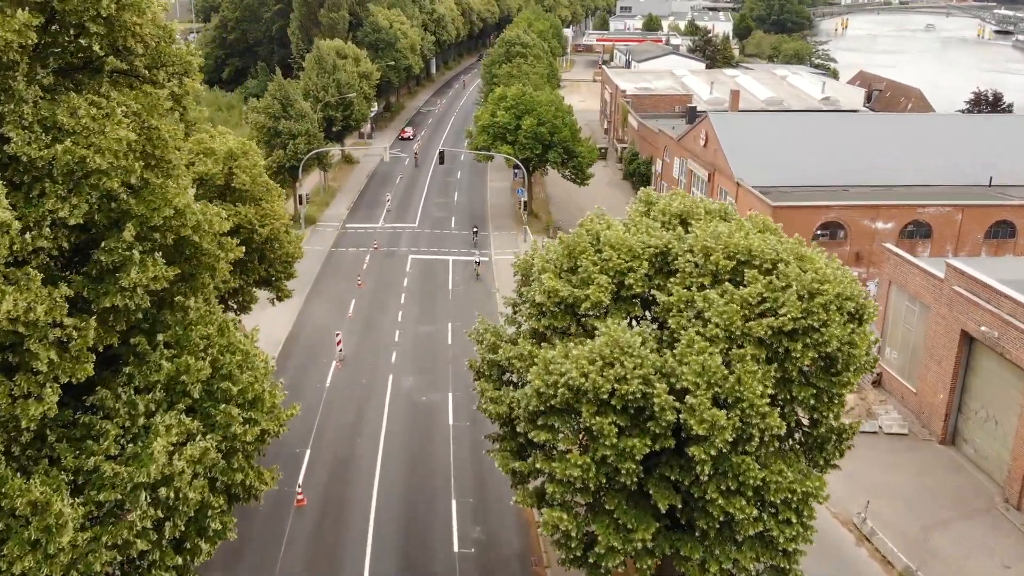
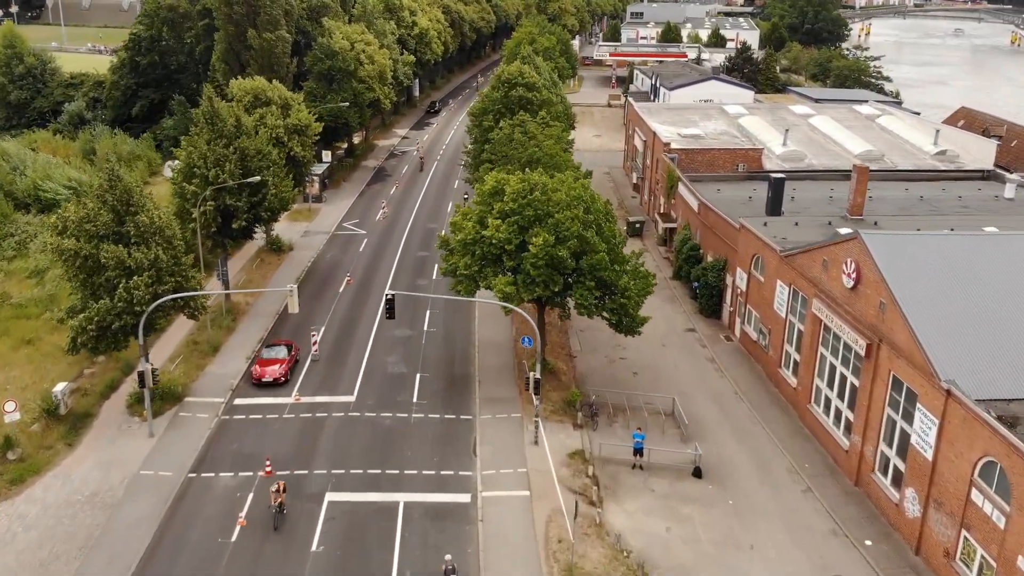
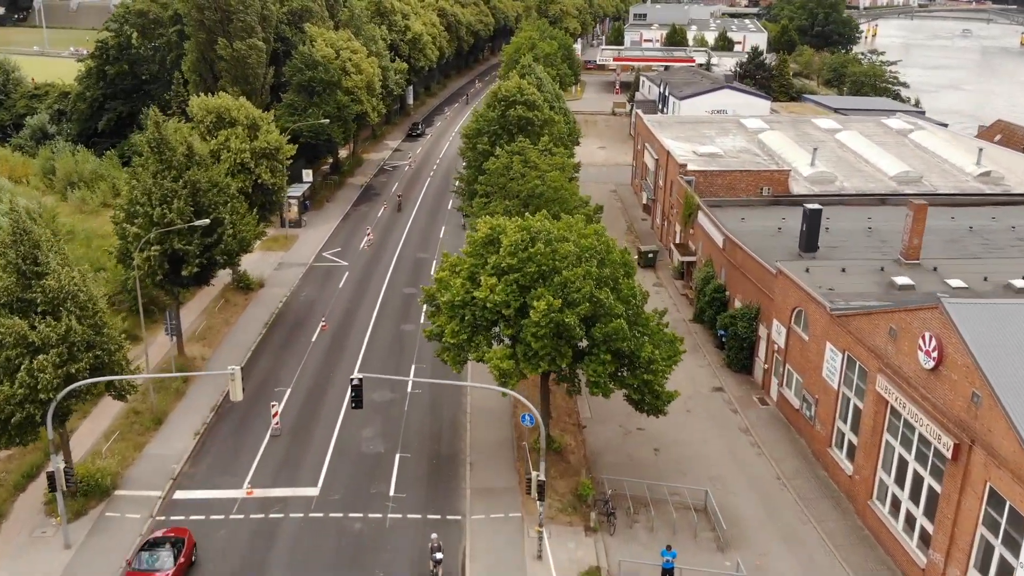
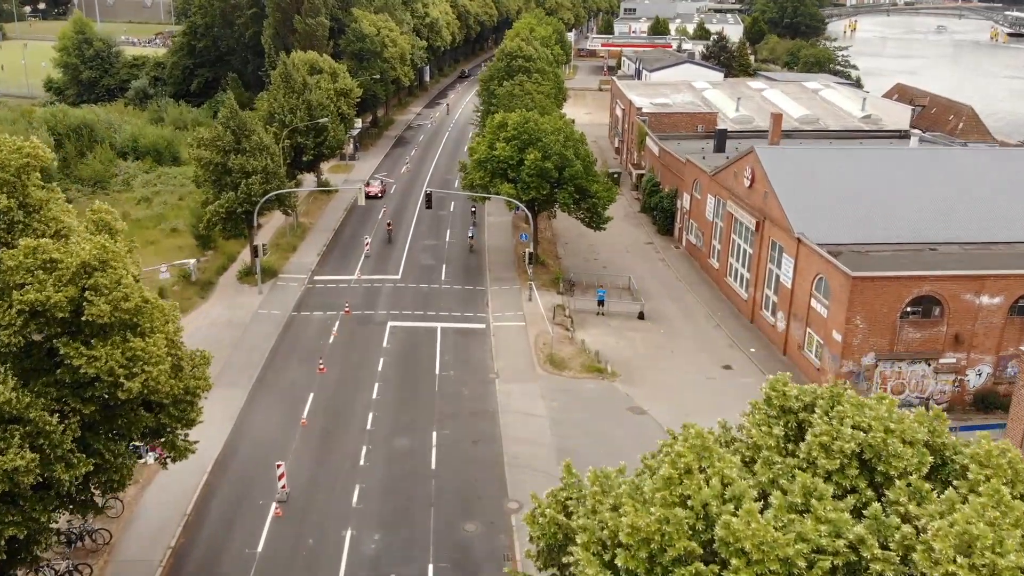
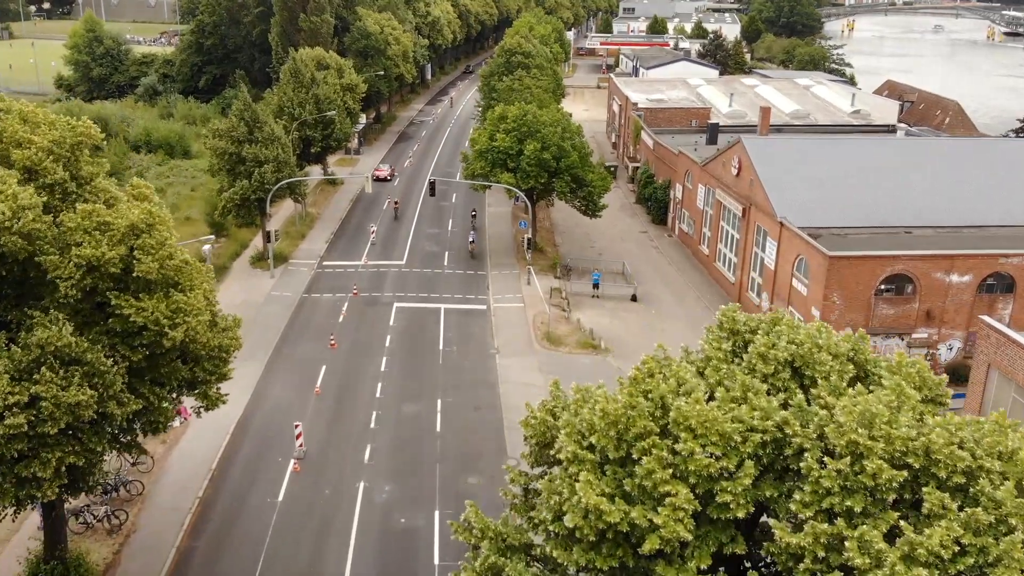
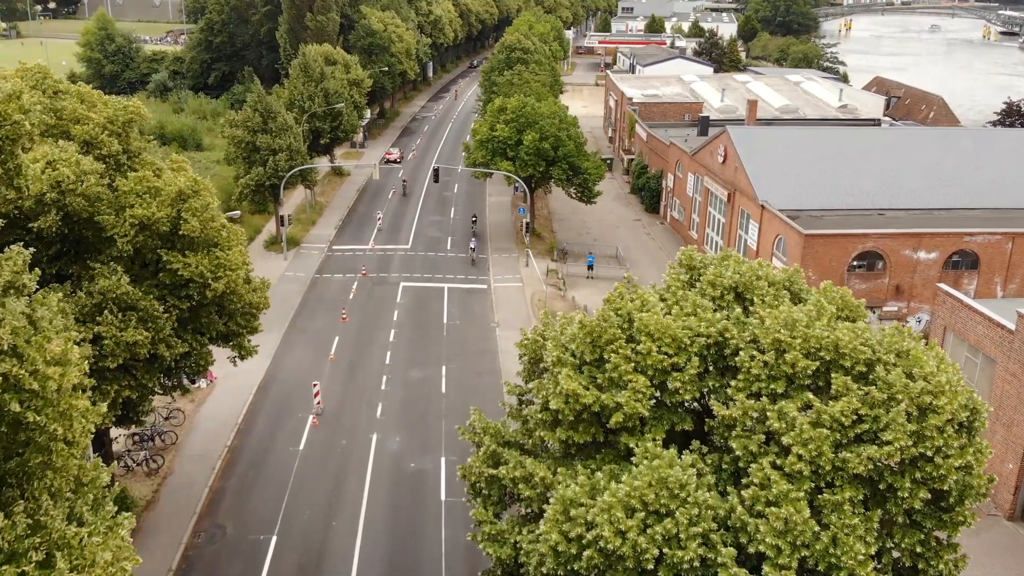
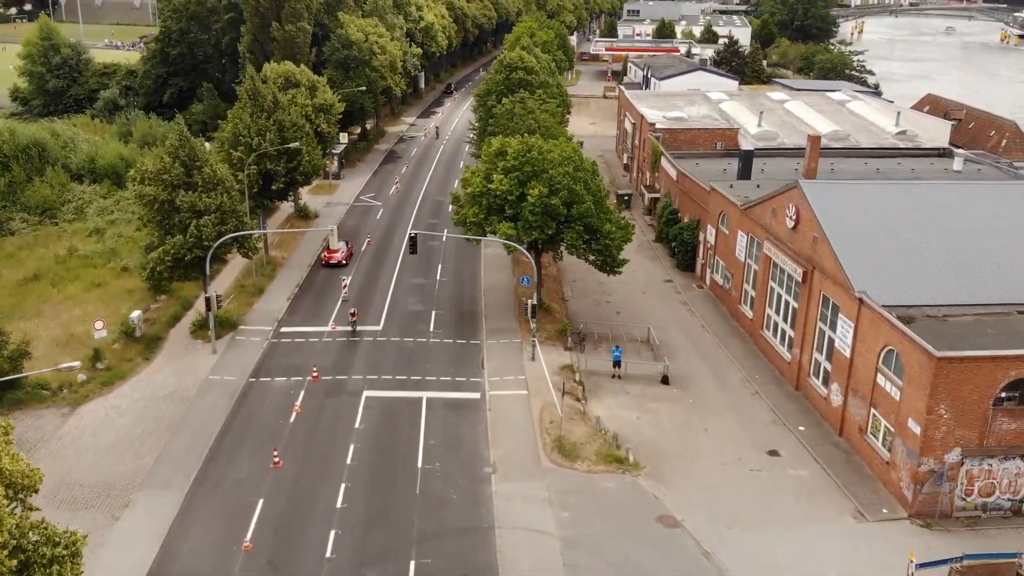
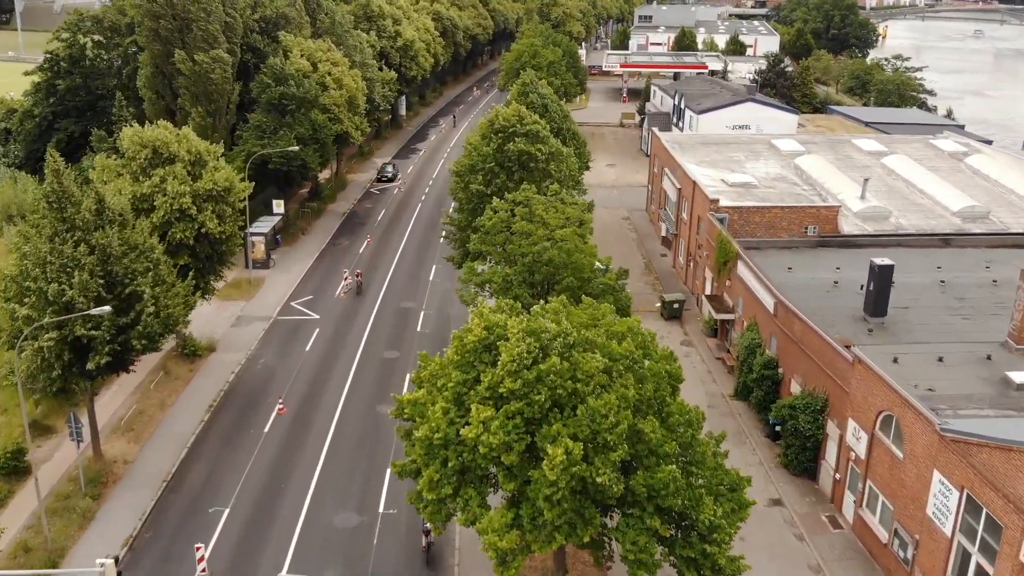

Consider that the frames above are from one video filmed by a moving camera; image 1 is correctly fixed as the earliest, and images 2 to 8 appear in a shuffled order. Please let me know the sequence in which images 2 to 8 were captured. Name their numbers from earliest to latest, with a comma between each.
6, 5, 4, 7, 2, 3, 8
